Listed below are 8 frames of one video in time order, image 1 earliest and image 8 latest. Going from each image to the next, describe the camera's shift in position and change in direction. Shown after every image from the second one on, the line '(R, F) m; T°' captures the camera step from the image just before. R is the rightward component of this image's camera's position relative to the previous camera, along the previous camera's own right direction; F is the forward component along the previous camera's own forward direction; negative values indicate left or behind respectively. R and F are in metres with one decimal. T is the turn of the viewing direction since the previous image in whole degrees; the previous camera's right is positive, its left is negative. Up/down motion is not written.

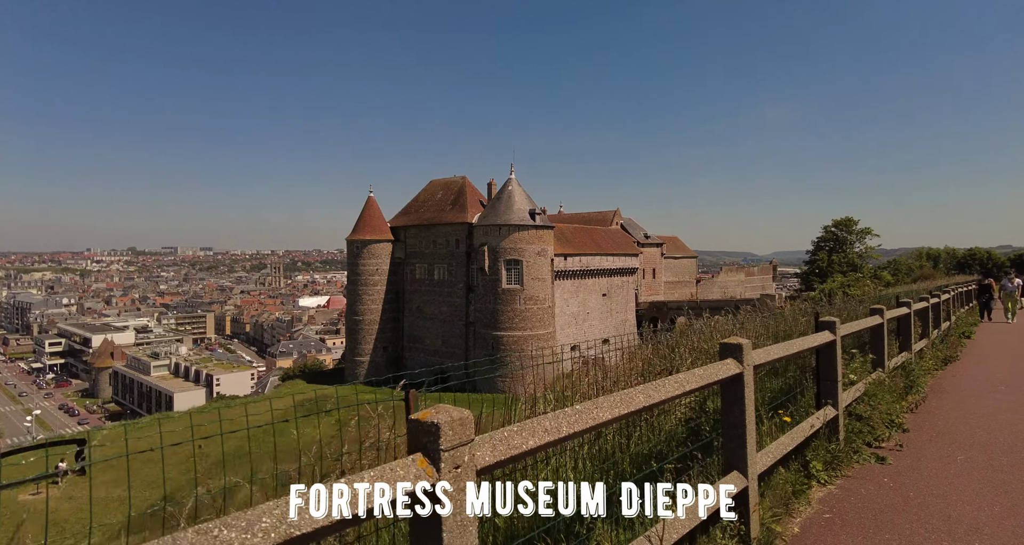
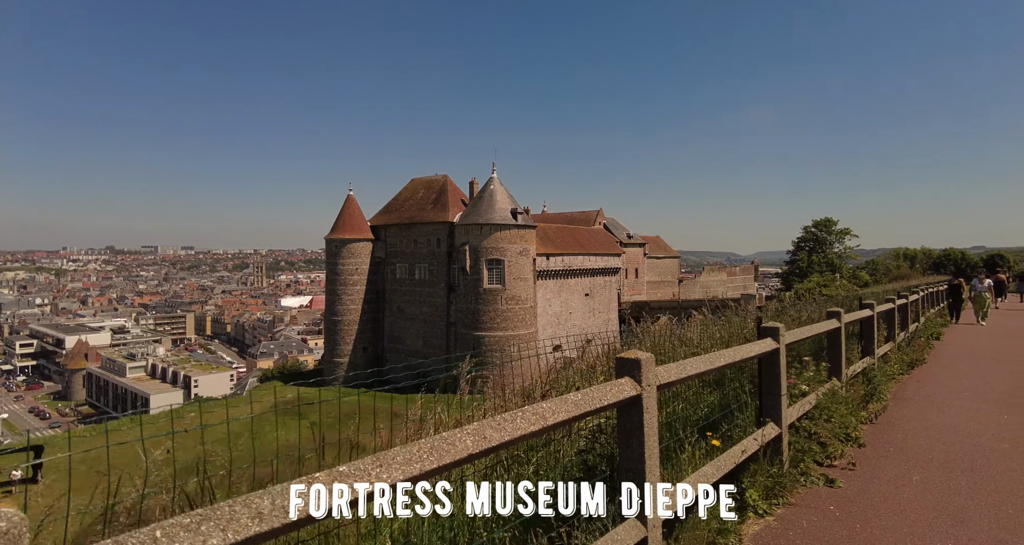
(+0.1, +0.2) m; +1°
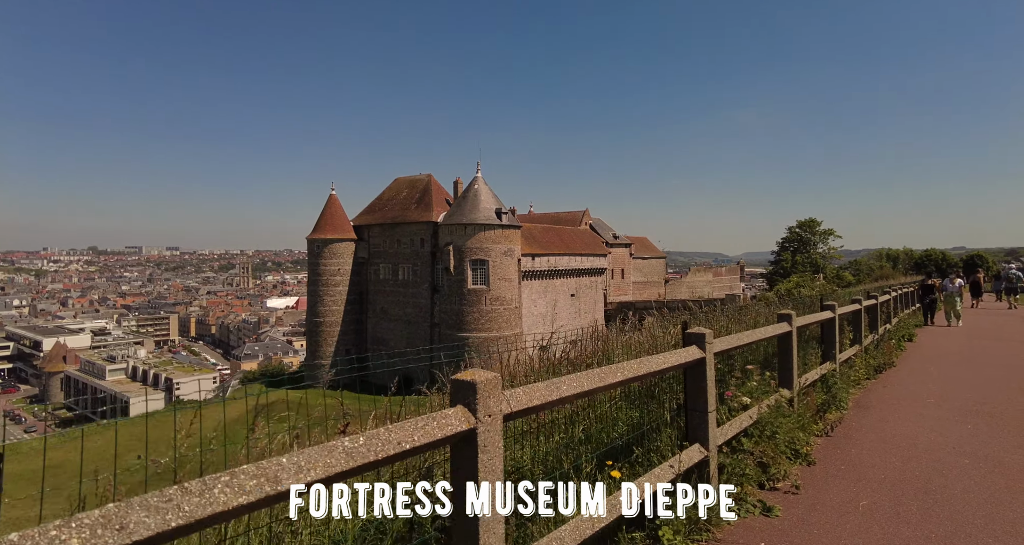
(+0.2, +0.2) m; +1°
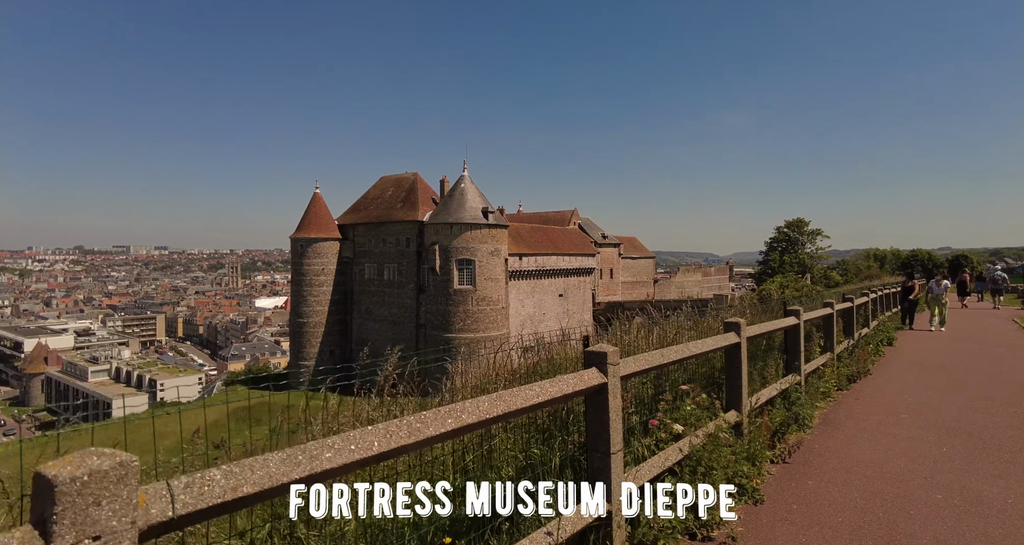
(+0.2, +0.2) m; +1°
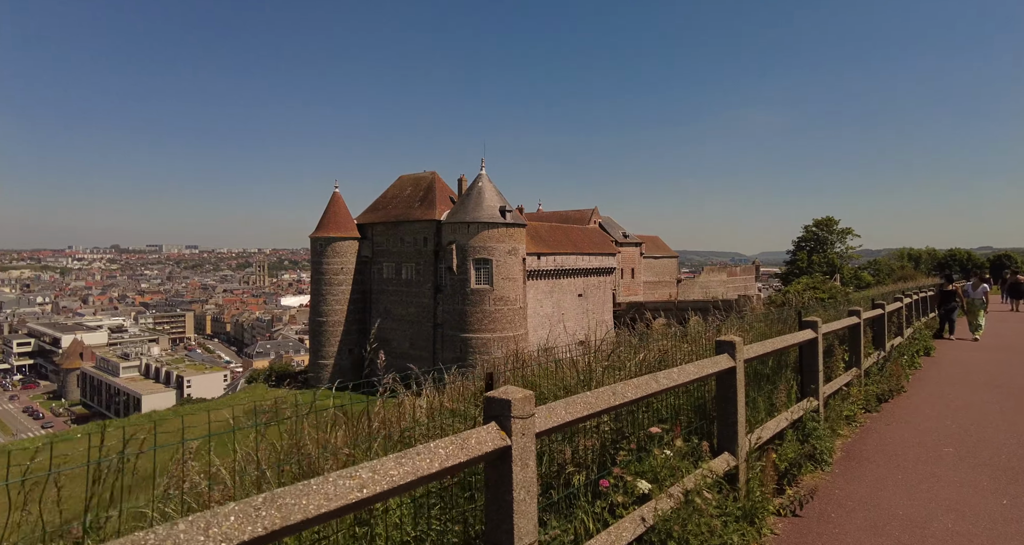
(+0.2, +0.4) m; -2°
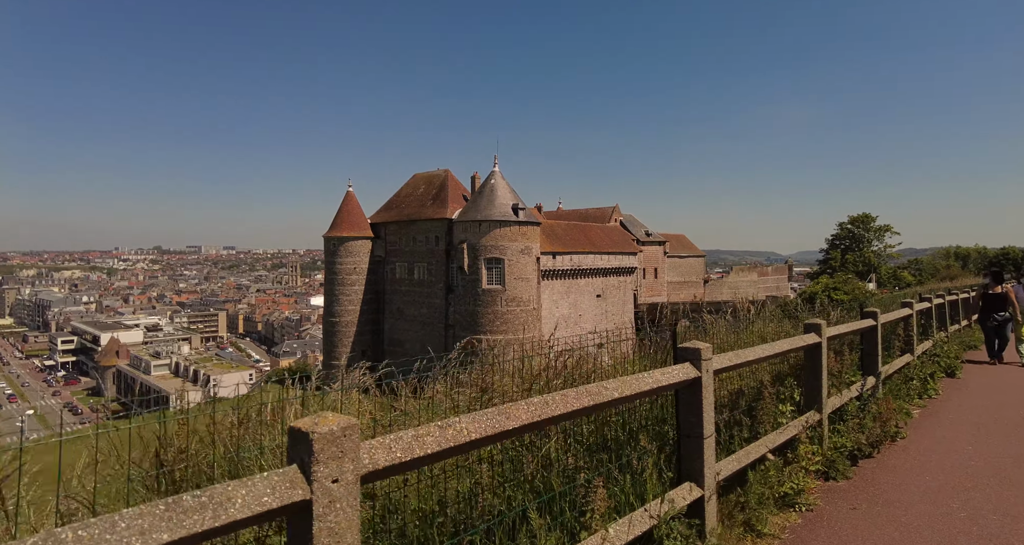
(+0.7, +0.9) m; -3°
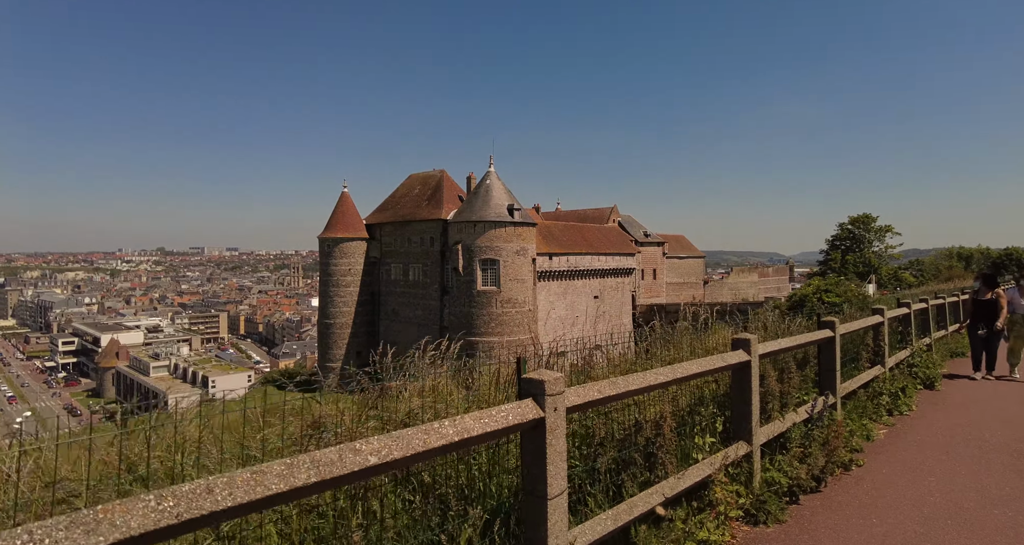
(+0.3, +0.3) m; 0°
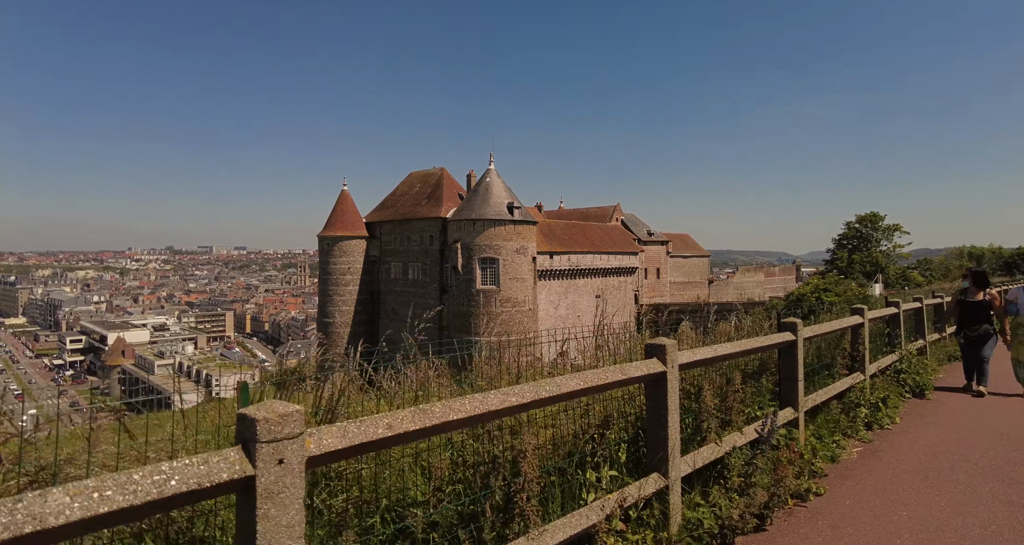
(+0.3, +0.3) m; -1°
